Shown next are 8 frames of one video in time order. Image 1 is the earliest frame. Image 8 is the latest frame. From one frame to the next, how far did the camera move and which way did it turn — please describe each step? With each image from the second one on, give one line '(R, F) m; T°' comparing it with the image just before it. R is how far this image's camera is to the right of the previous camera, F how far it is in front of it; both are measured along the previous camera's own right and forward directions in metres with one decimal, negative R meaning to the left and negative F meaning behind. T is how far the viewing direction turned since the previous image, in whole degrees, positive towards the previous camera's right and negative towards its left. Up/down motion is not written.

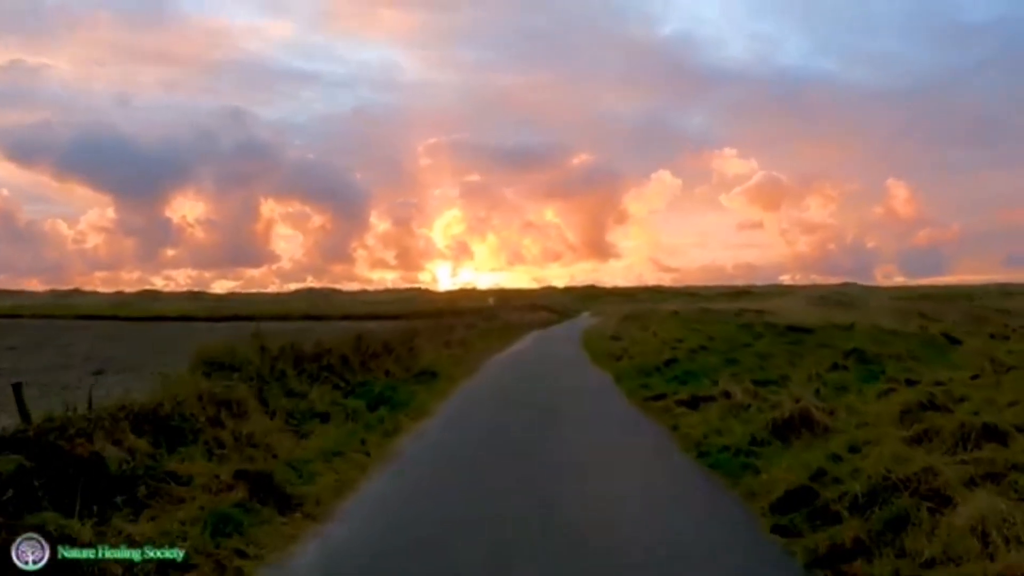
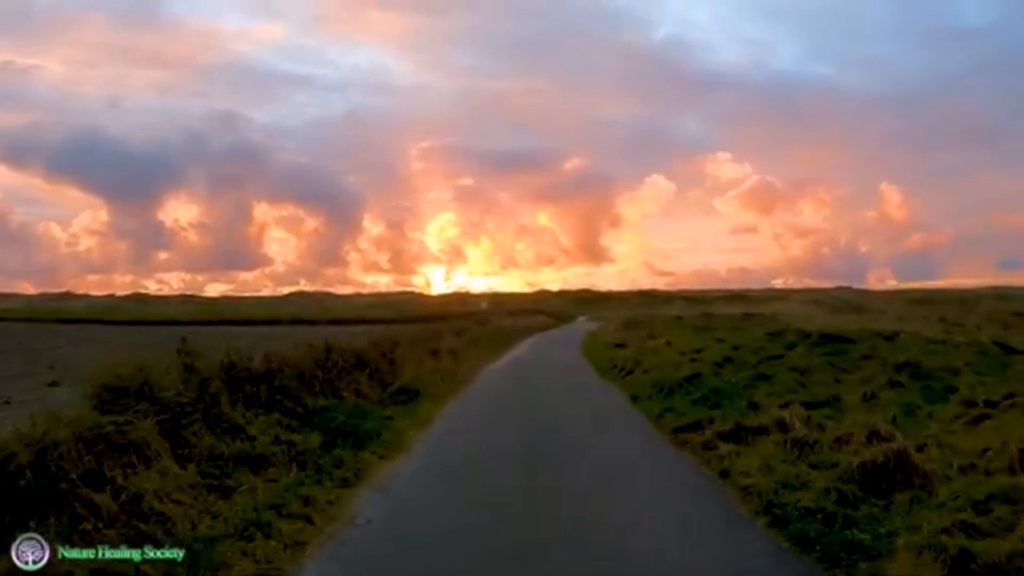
(-0.1, +4.0) m; 0°
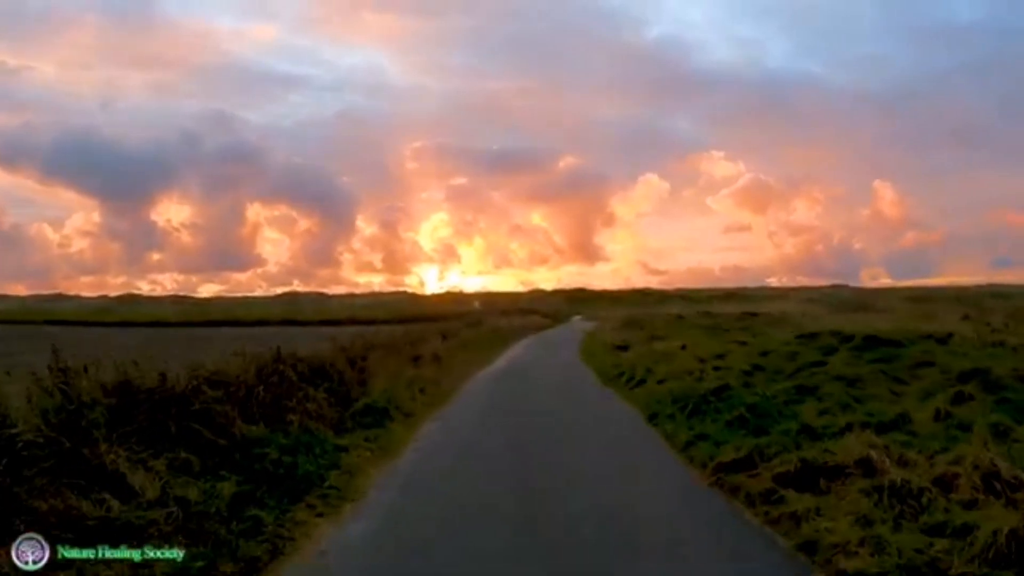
(+0.1, +3.8) m; 0°
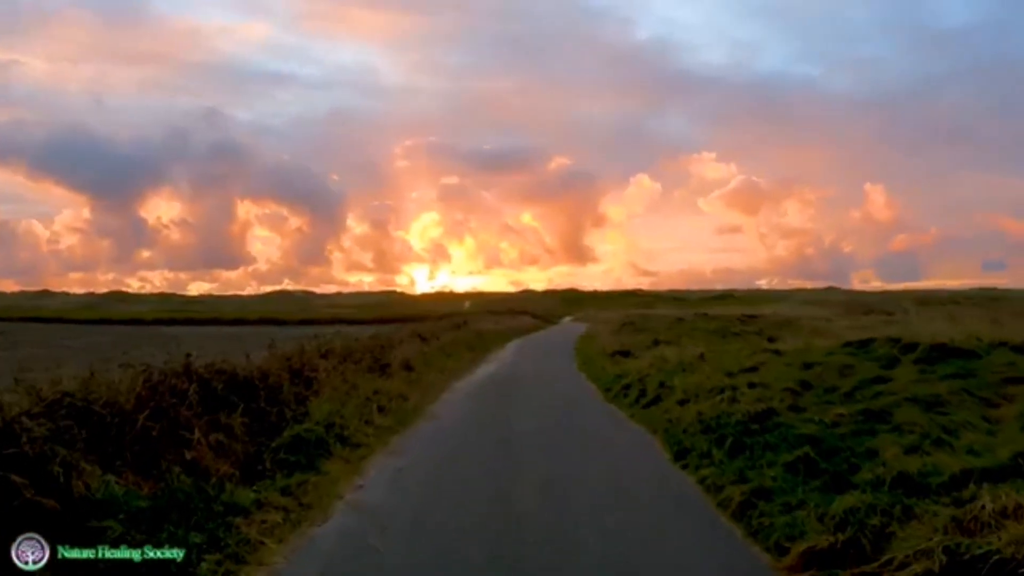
(+0.1, +4.3) m; +1°
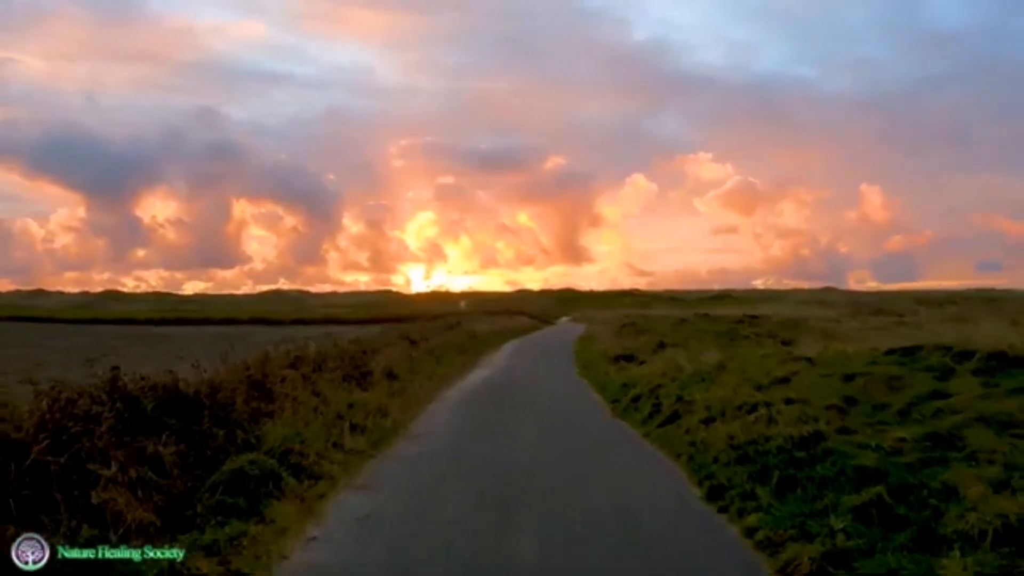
(0.0, +2.4) m; 0°
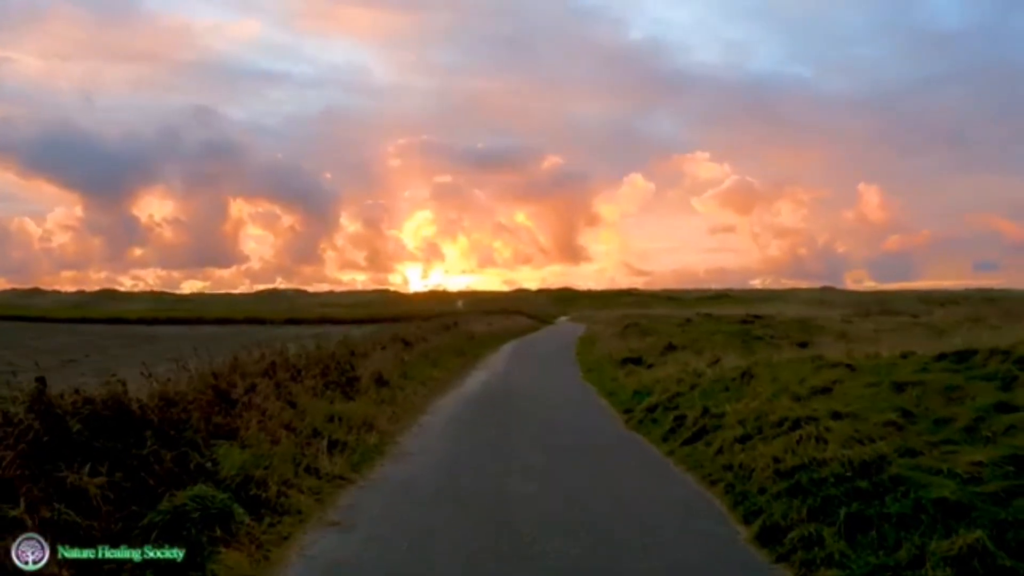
(-0.1, +1.9) m; 0°
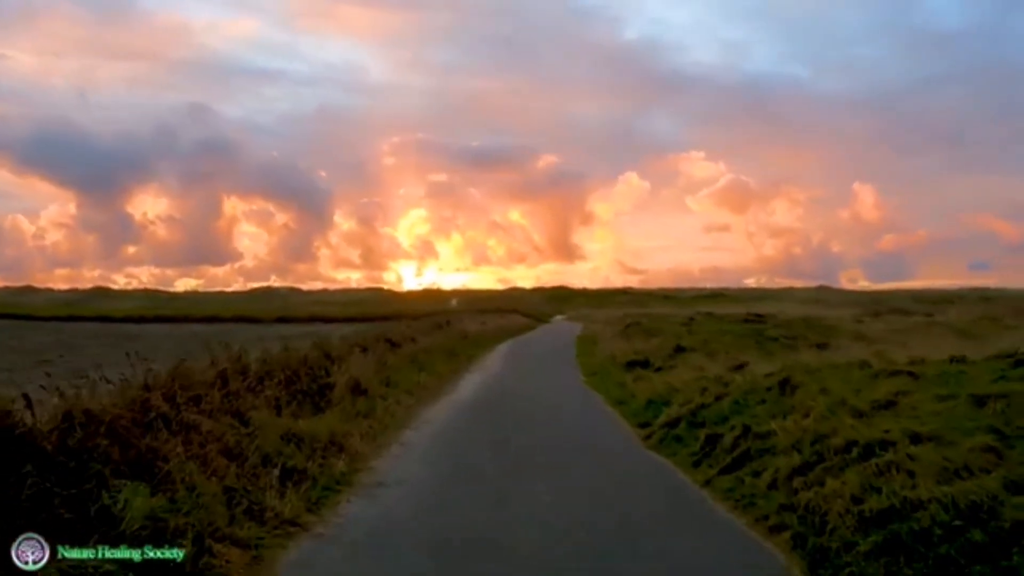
(-0.1, +2.5) m; 0°
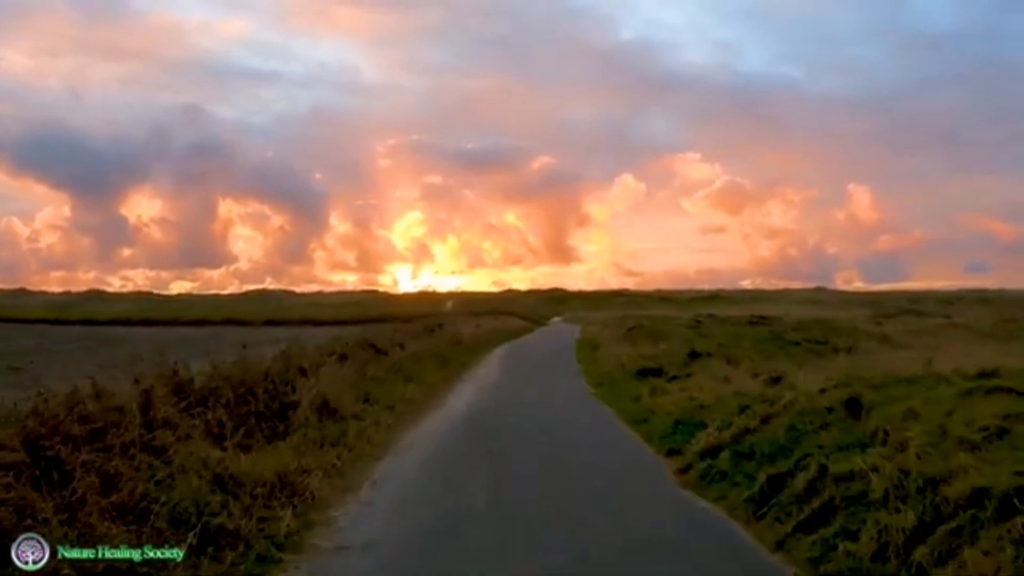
(-0.1, +2.8) m; 0°
